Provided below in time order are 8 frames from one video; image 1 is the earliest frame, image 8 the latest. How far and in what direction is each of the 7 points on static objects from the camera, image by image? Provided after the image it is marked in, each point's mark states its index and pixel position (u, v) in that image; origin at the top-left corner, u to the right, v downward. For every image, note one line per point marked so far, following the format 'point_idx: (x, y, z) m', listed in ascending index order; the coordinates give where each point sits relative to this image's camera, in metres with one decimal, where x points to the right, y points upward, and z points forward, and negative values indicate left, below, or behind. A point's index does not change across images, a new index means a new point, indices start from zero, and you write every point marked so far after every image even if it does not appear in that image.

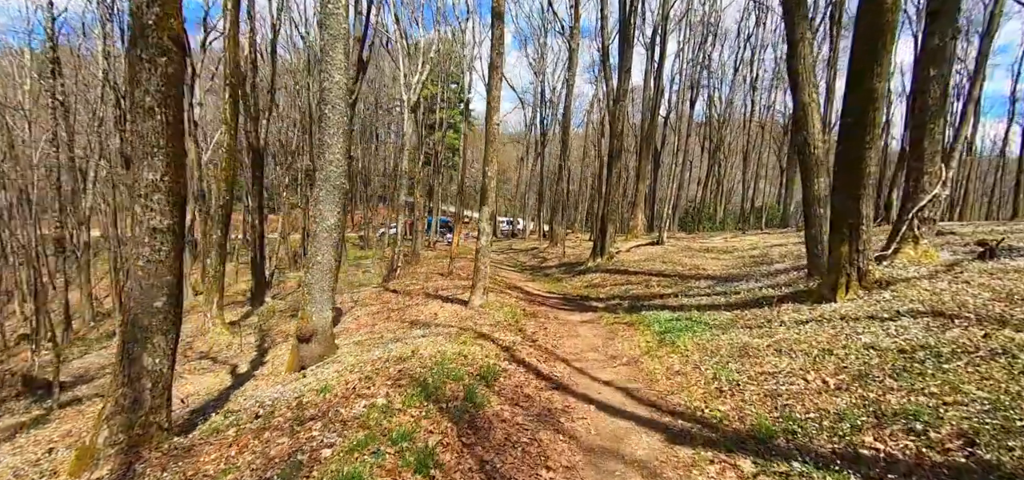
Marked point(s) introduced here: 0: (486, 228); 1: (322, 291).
0: (-0.6, +0.3, +13.1) m
1: (-3.3, -0.9, +9.2) m
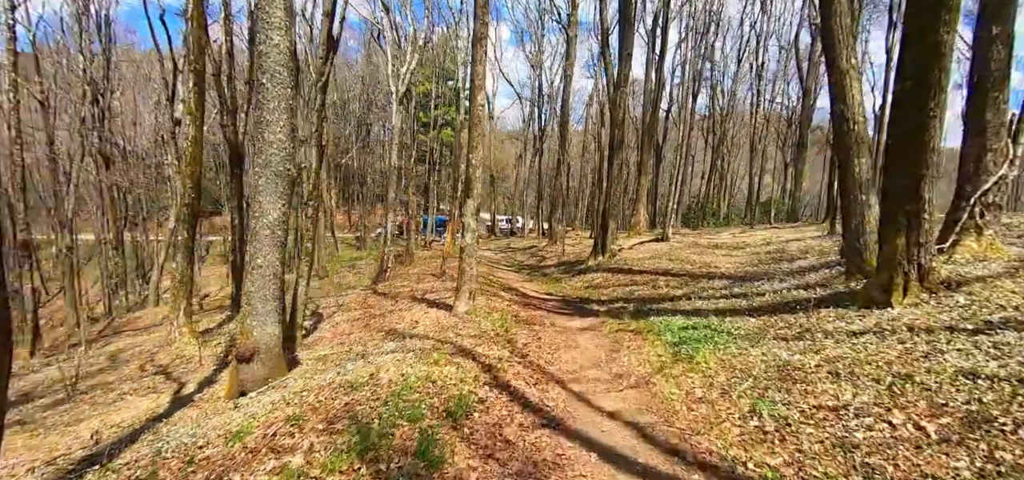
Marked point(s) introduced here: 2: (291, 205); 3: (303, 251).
0: (-0.9, +0.4, +11.5) m
1: (-3.6, -0.9, +7.6) m
2: (-3.2, +0.5, +7.7) m
3: (-5.5, -0.3, +14.0) m
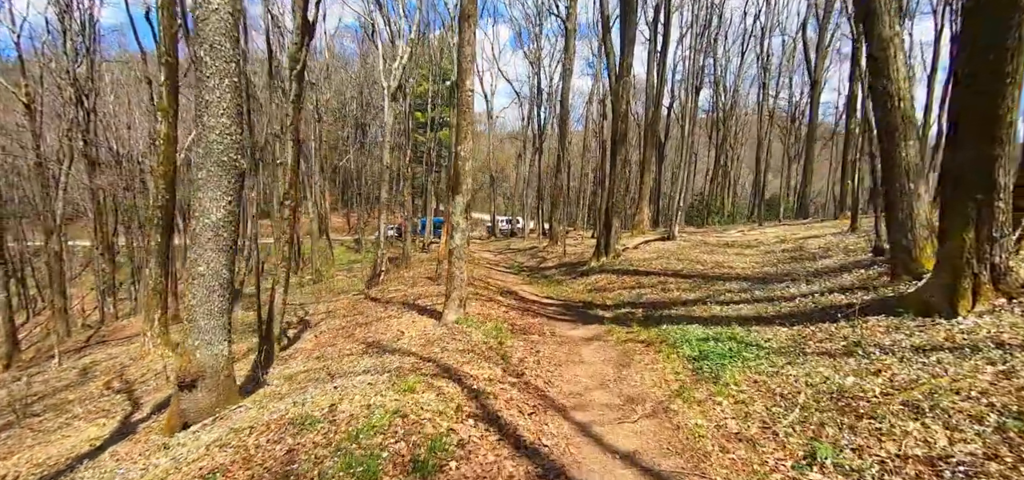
0: (-1.0, +0.3, +10.3) m
1: (-3.7, -0.9, +6.4) m
2: (-3.3, +0.5, +6.5) m
3: (-5.6, -0.4, +12.8) m
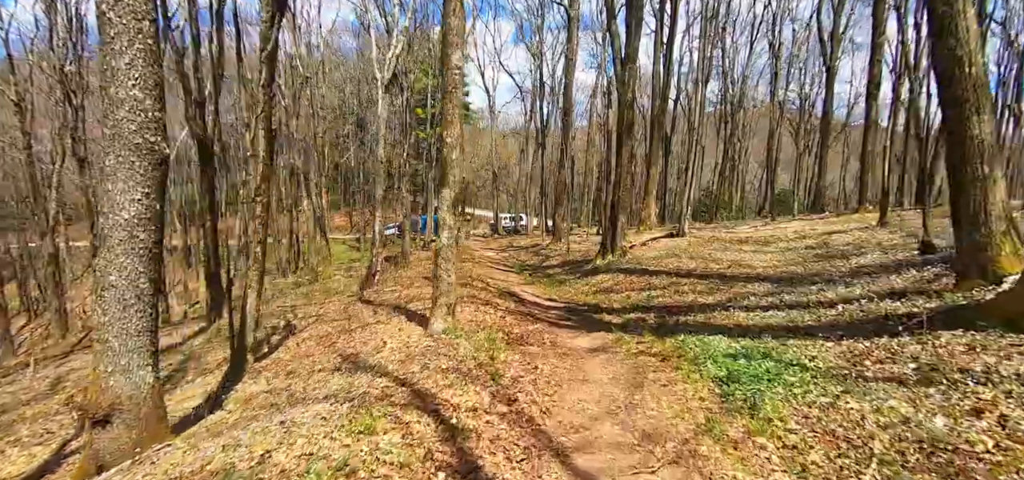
0: (-1.1, +0.4, +9.0) m
1: (-3.8, -0.9, +5.2) m
2: (-3.5, +0.5, +5.3) m
3: (-5.7, -0.4, +11.6) m
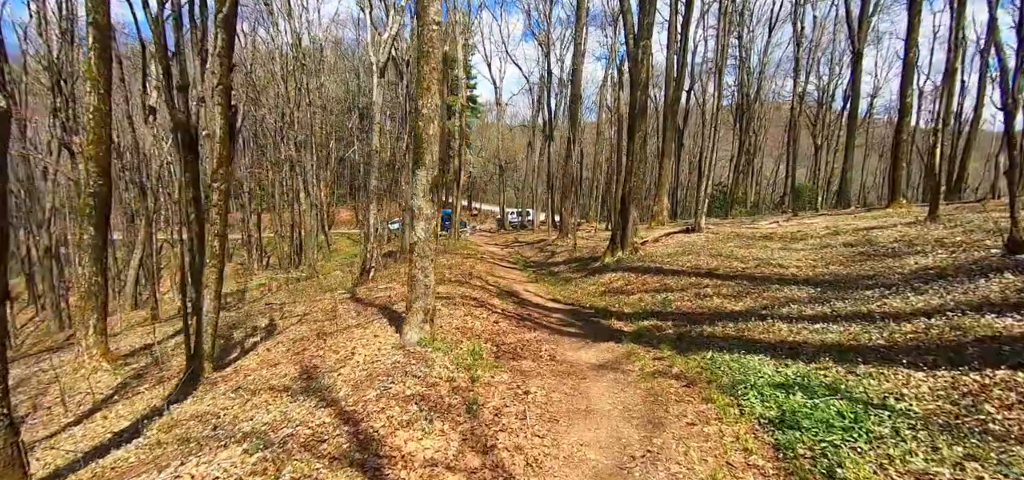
0: (-1.2, +0.5, +7.5) m
1: (-4.0, -0.8, +3.7) m
2: (-3.7, +0.5, +3.8) m
3: (-5.8, -0.3, +10.1) m
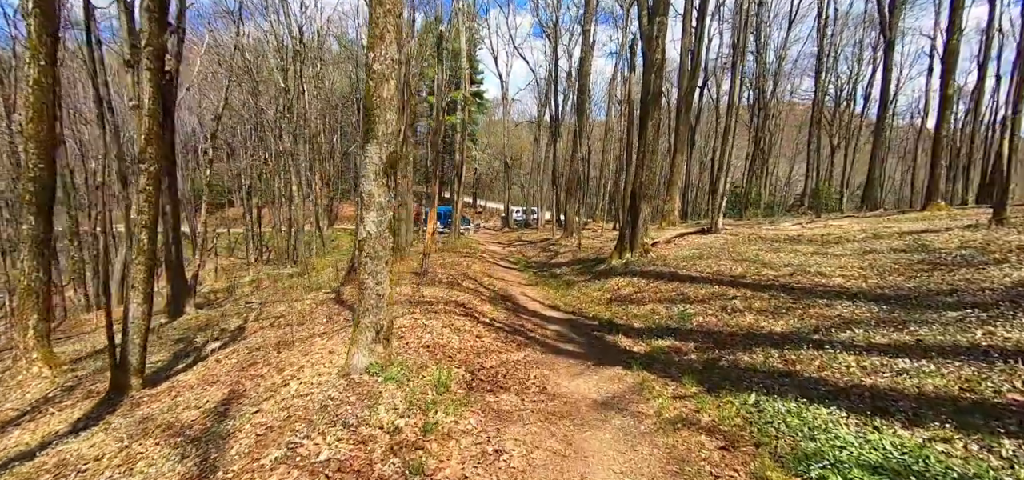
0: (-1.4, +0.5, +5.8) m
1: (-4.3, -0.8, +2.0) m
2: (-3.9, +0.6, +2.1) m
3: (-6.0, -0.1, +8.5) m
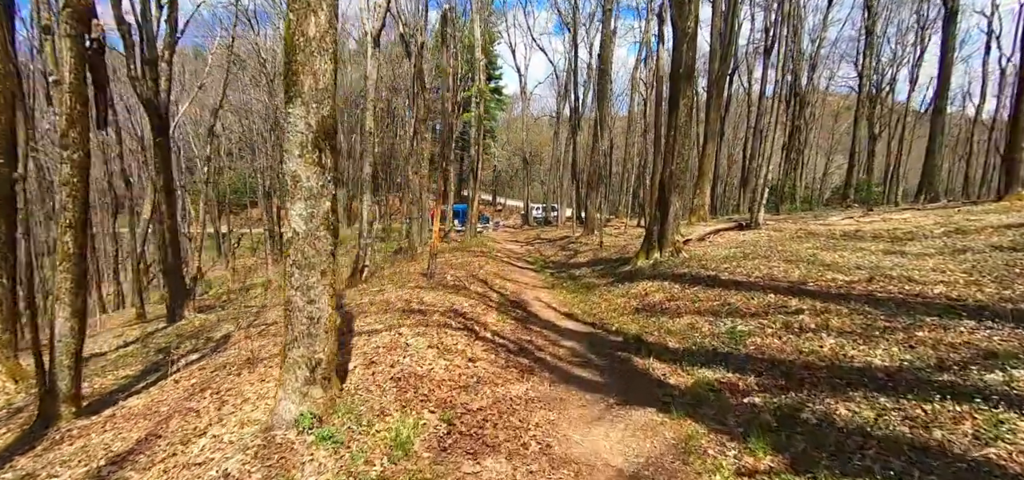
0: (-1.5, +0.5, +4.1) m
1: (-4.6, -0.8, +0.5) m
2: (-4.2, +0.6, +0.5) m
3: (-6.0, -0.2, +7.0) m
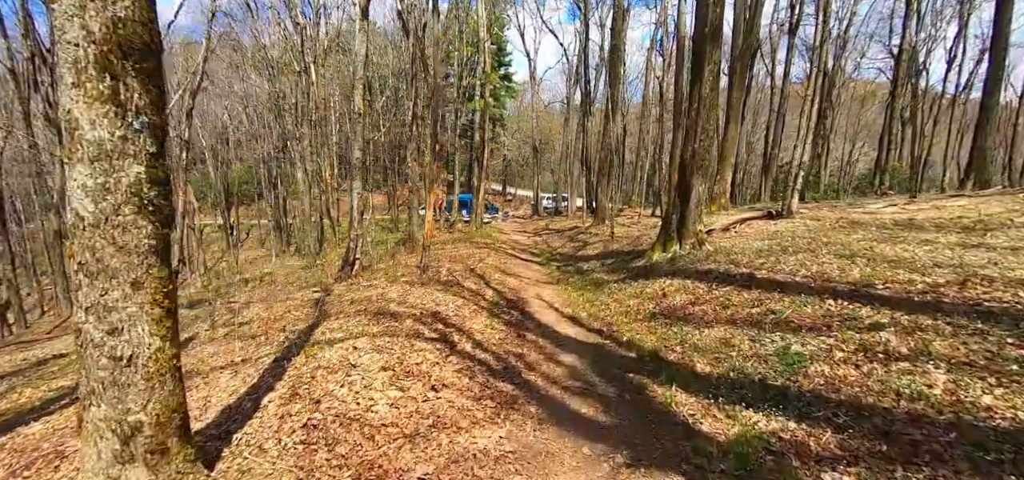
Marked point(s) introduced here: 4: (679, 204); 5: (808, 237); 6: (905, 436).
0: (-1.8, +0.6, +2.5) m
1: (-4.9, -0.8, -1.0) m
2: (-4.6, +0.6, -1.0) m
3: (-6.2, -0.1, +5.5) m
4: (+3.6, +0.8, +11.3) m
5: (+5.6, 0.0, +10.0) m
6: (+2.4, -1.2, +3.2) m
